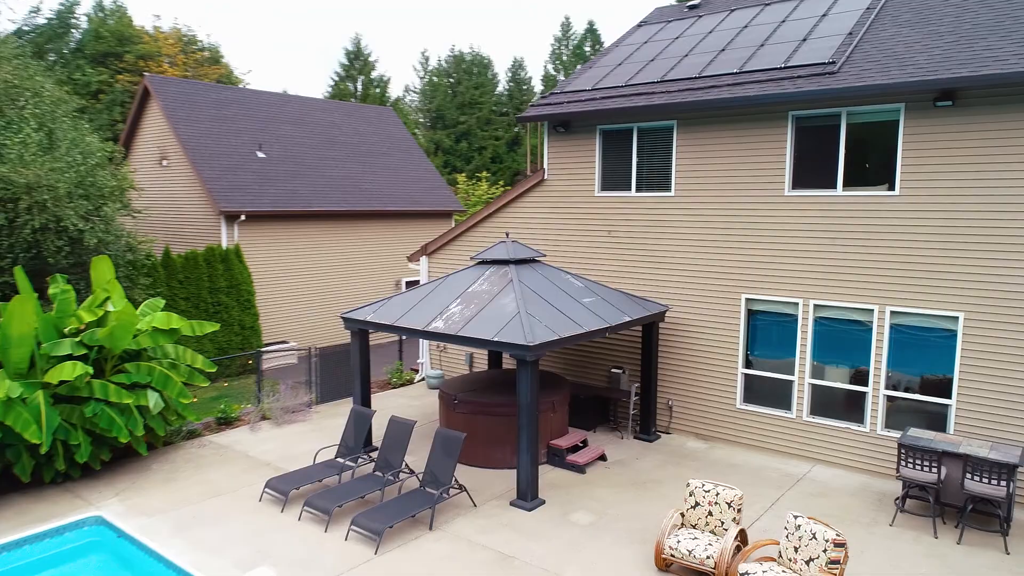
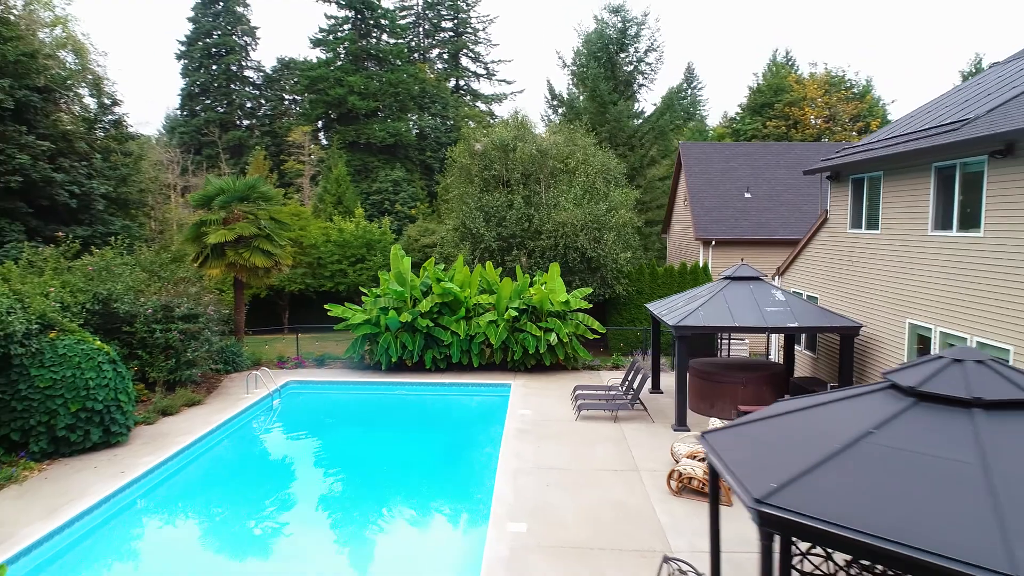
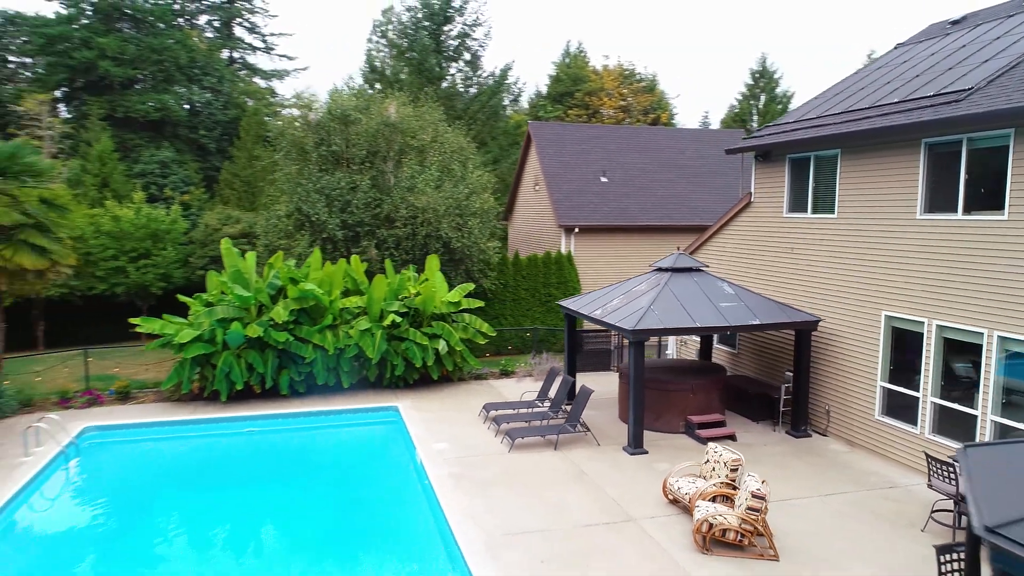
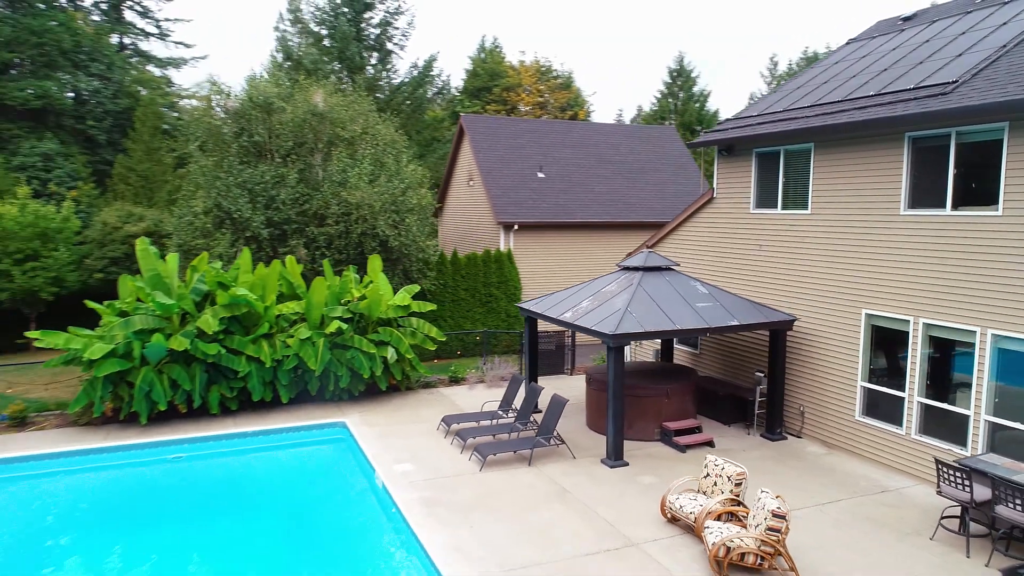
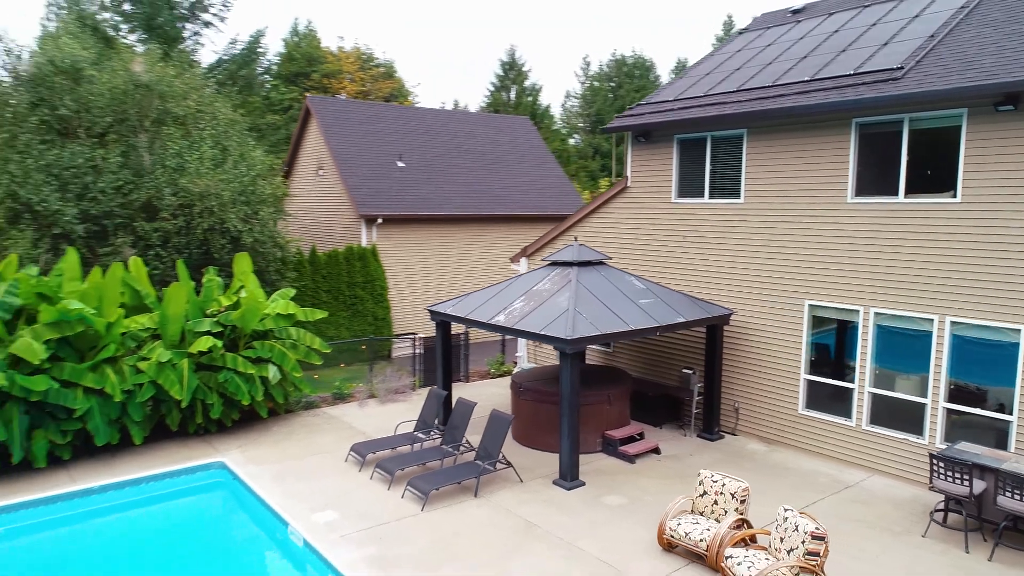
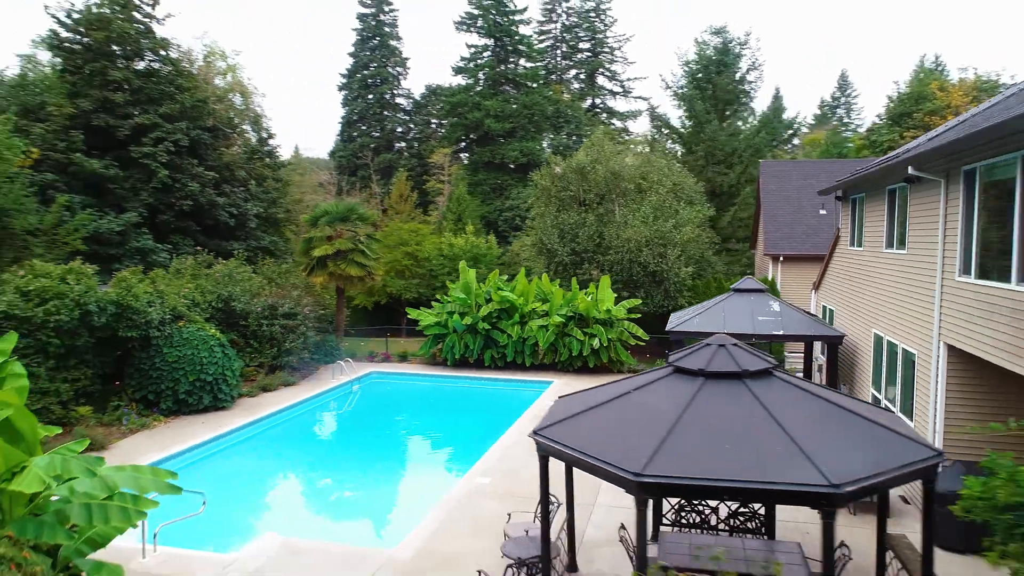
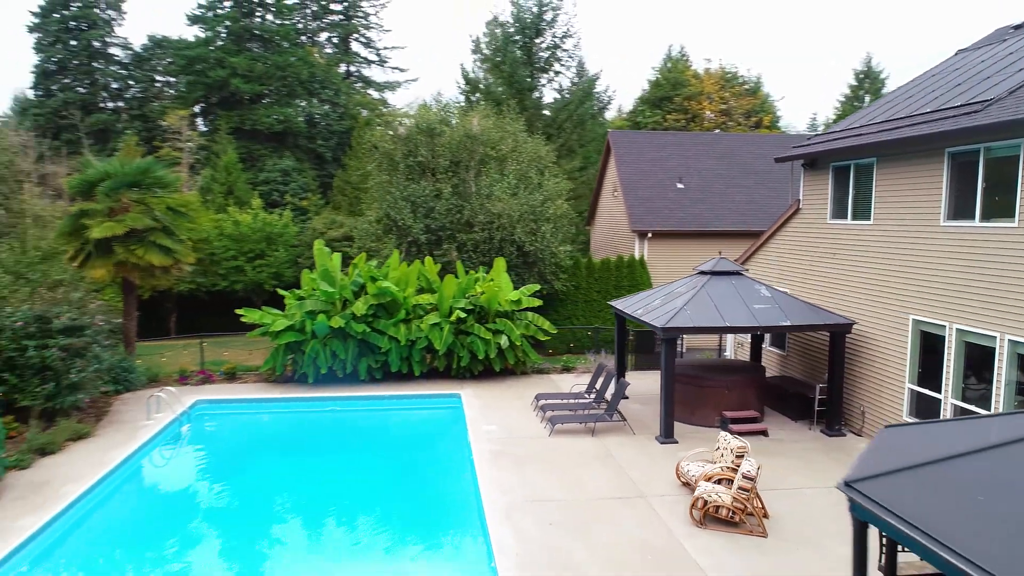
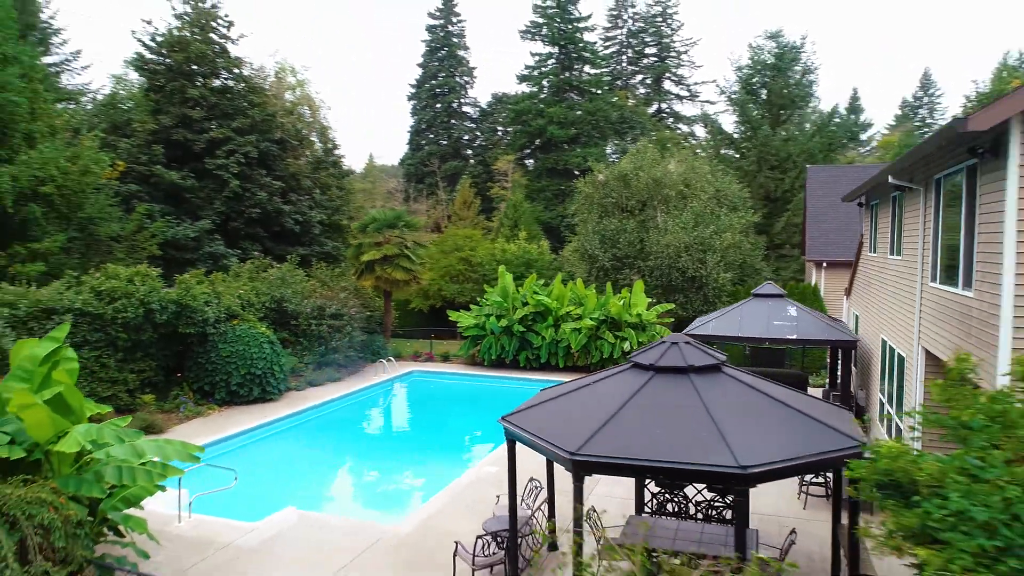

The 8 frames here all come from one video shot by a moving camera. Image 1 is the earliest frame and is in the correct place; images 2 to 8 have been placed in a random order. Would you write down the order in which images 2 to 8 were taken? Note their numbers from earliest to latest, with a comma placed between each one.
5, 4, 3, 7, 2, 6, 8
